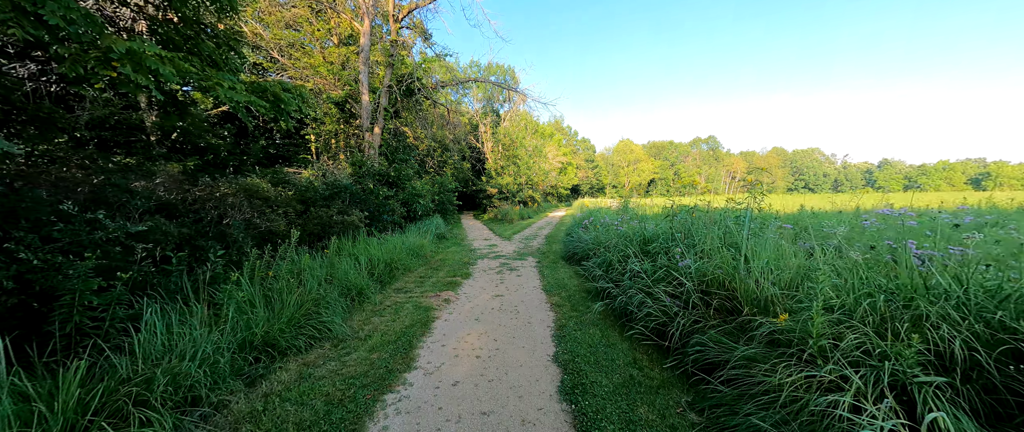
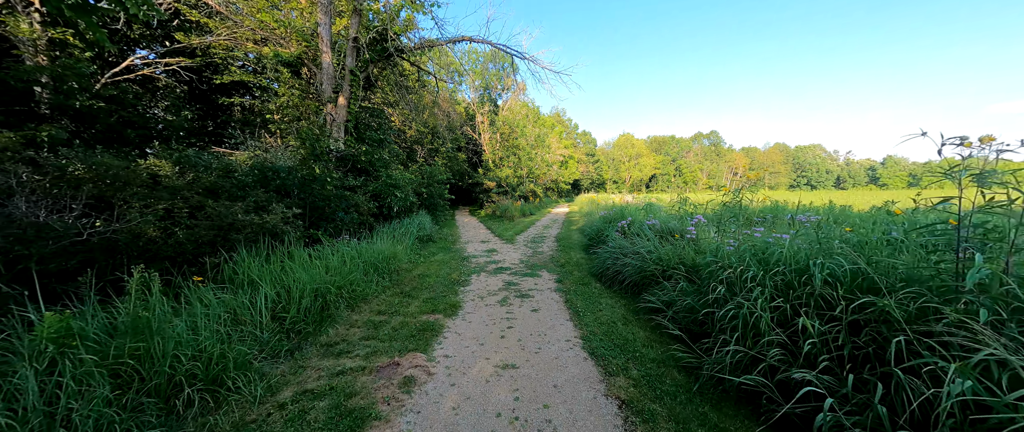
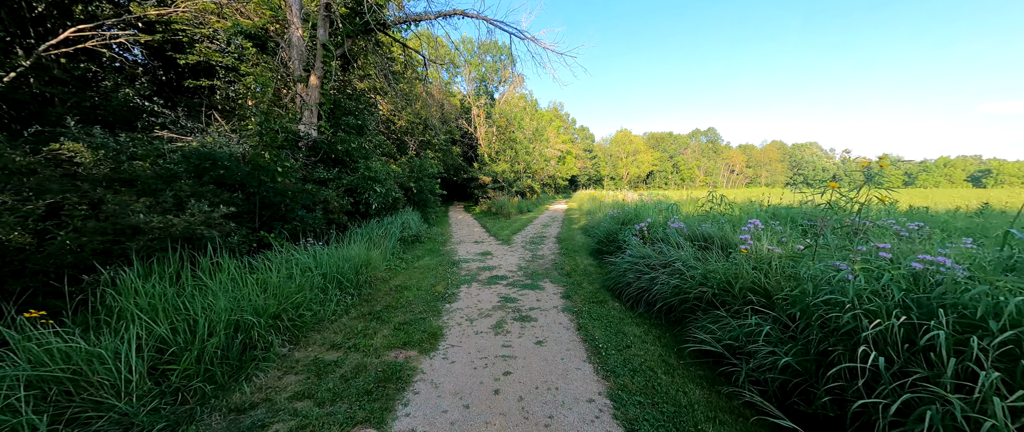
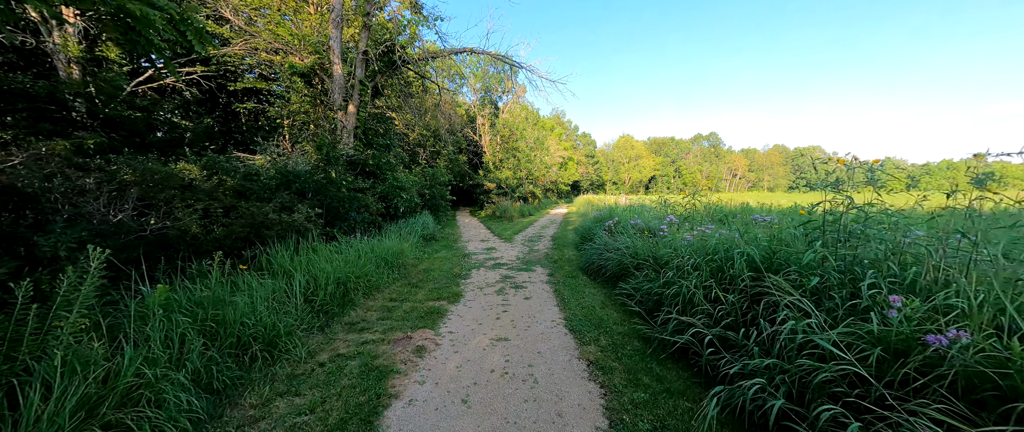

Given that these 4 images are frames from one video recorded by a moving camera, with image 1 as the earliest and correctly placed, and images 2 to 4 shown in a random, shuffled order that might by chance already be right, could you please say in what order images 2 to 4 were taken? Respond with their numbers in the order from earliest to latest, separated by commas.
4, 2, 3
